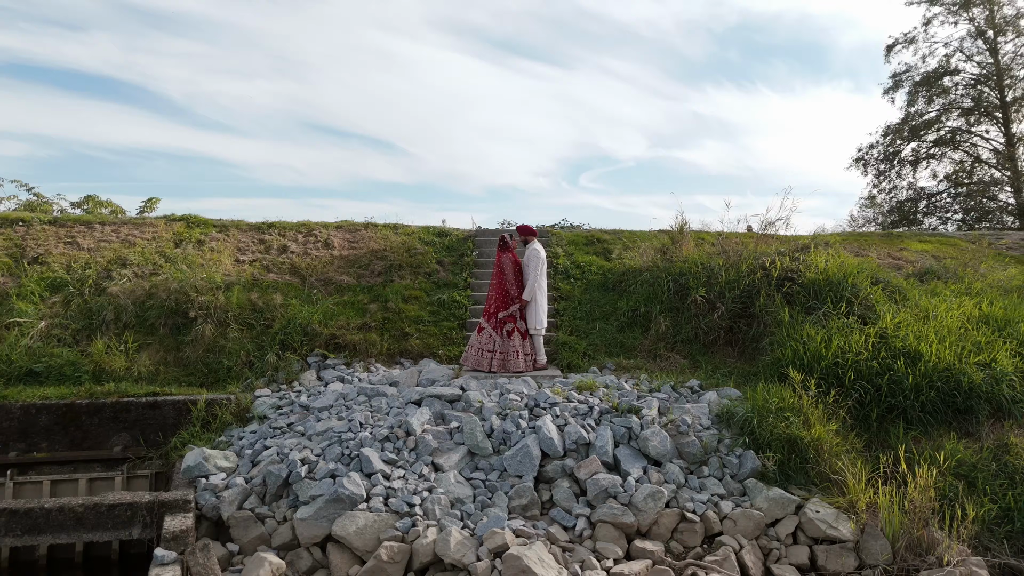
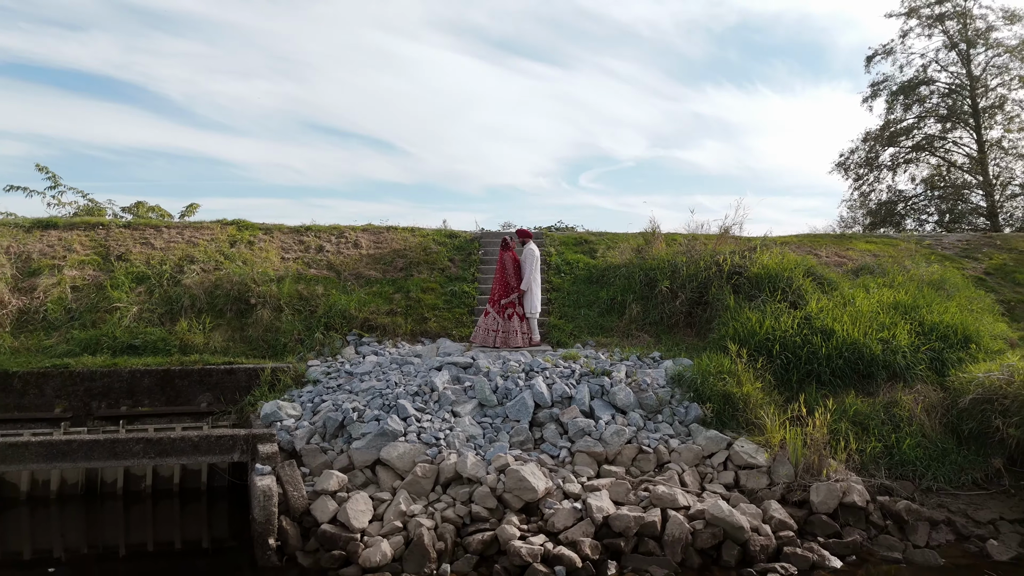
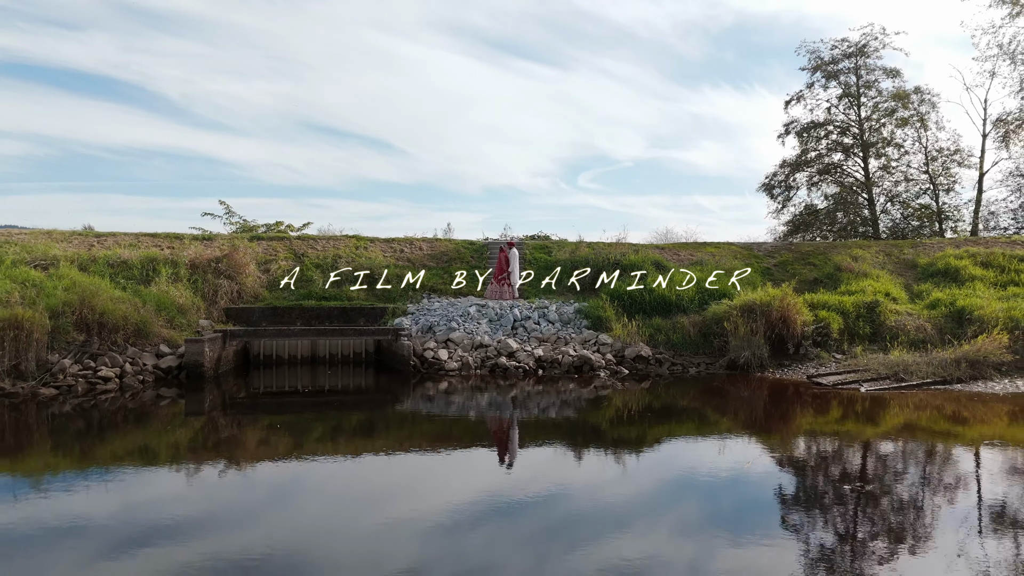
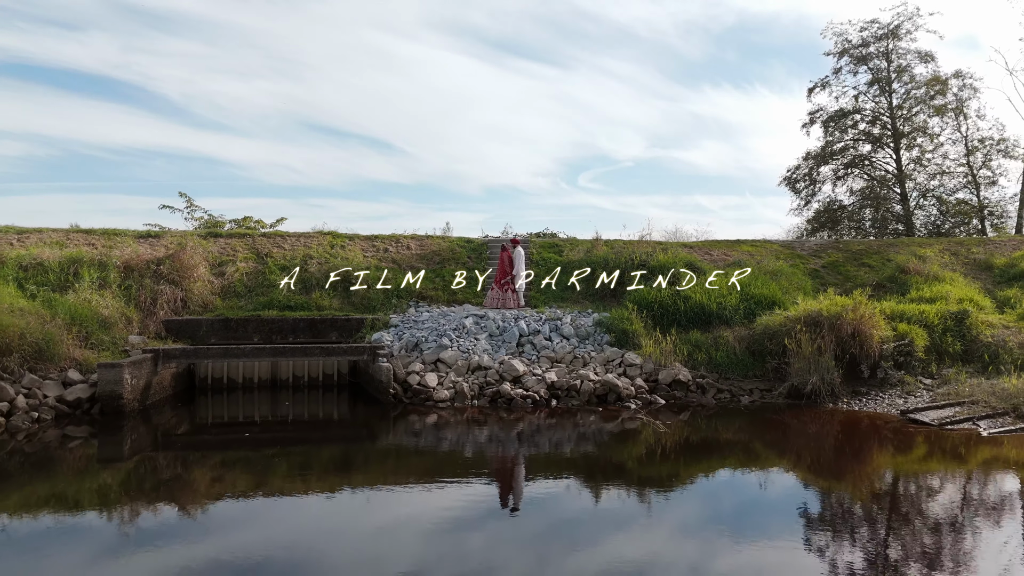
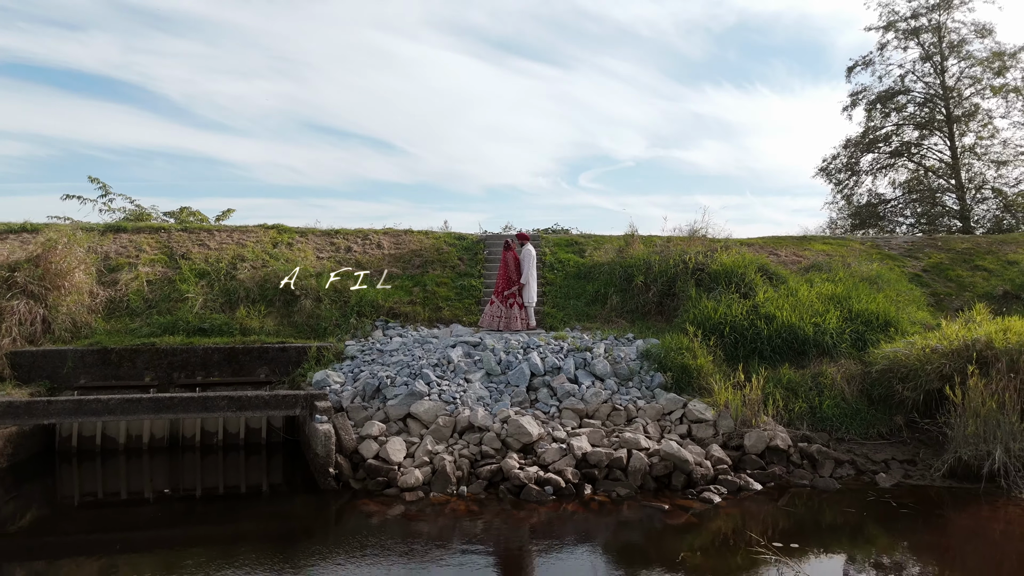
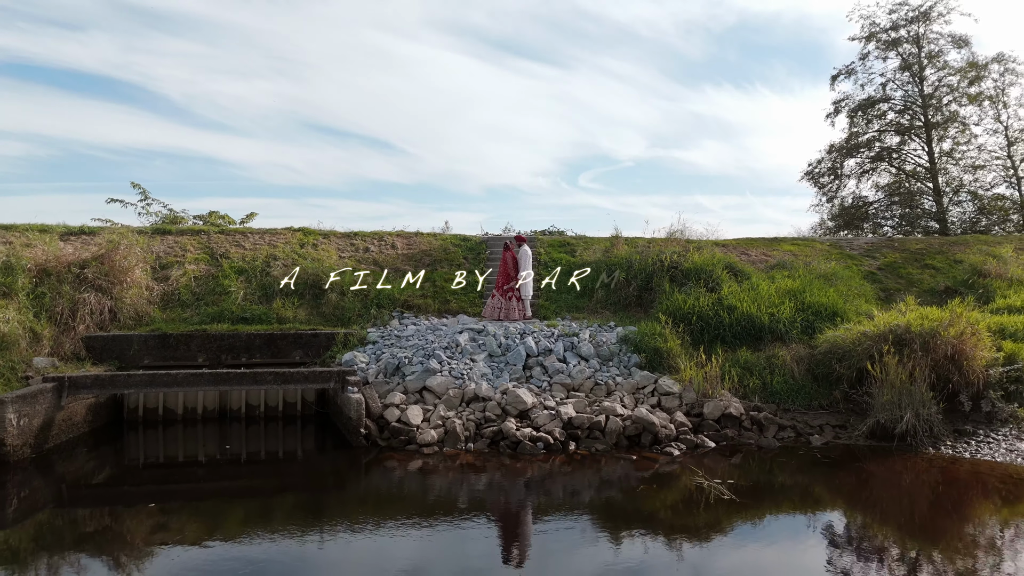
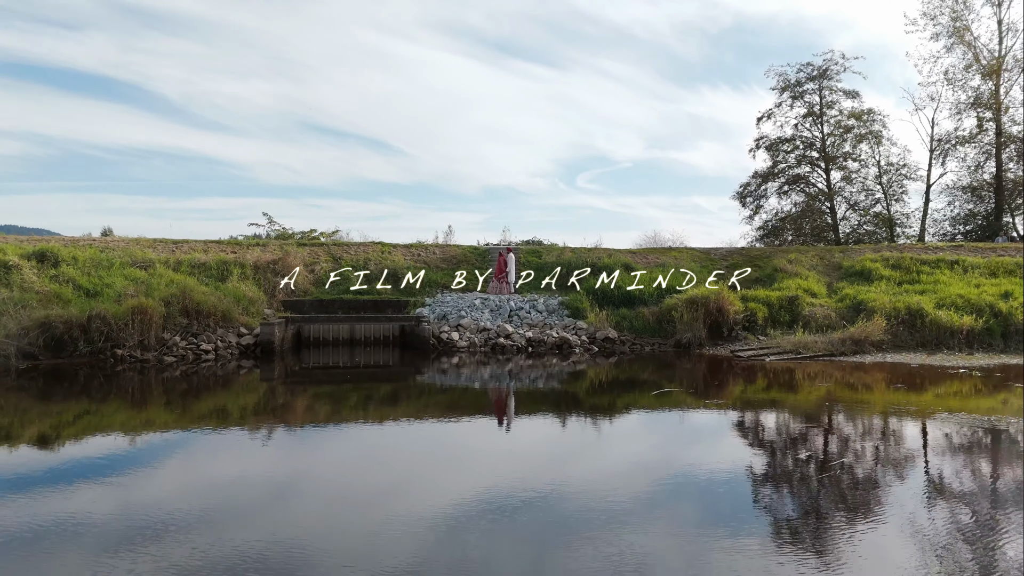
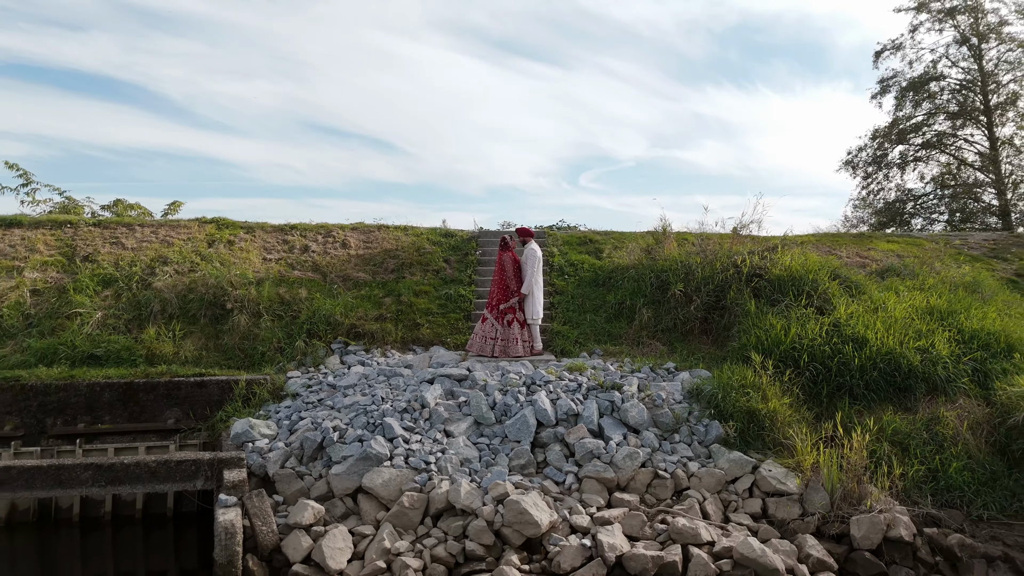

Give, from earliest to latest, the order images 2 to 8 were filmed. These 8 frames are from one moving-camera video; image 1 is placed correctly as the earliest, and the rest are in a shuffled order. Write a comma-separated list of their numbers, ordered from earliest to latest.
8, 2, 5, 6, 4, 3, 7
